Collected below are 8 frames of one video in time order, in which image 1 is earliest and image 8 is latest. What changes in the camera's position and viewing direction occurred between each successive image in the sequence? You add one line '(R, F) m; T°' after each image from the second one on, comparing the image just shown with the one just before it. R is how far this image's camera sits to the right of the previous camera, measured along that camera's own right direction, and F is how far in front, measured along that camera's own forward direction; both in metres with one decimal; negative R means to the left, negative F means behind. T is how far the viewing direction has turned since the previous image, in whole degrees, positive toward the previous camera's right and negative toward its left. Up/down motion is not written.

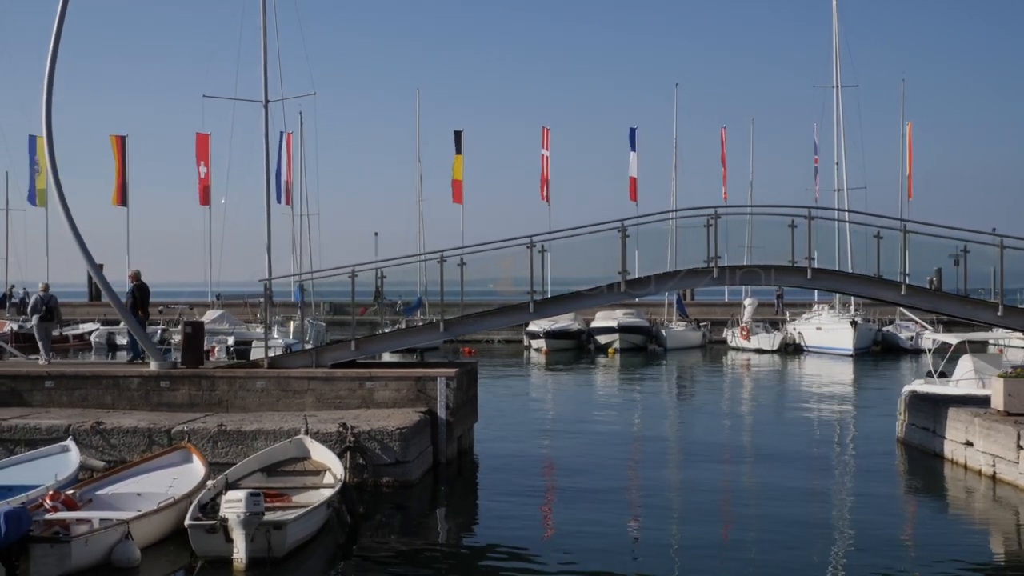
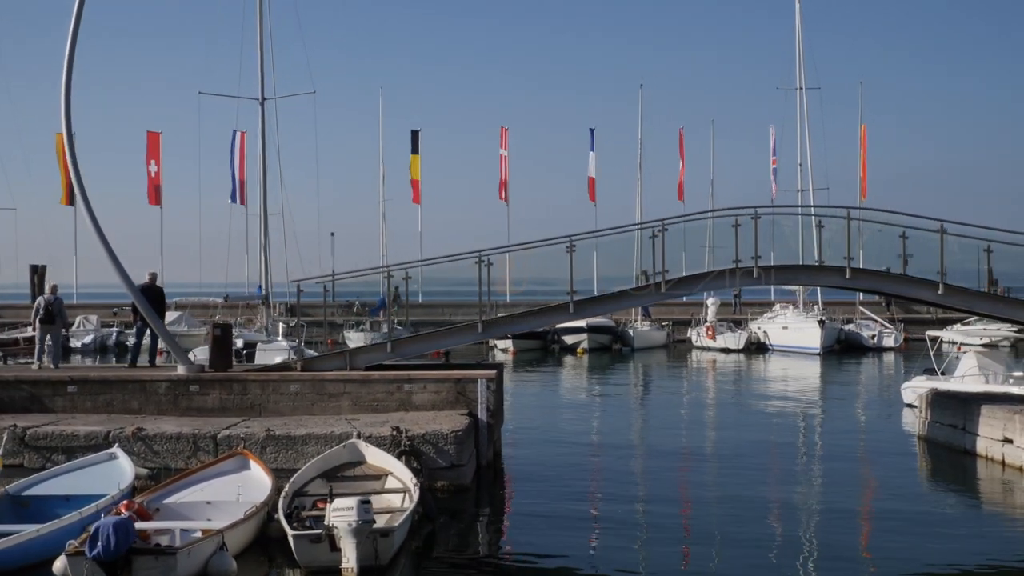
(-1.5, +0.2) m; +3°
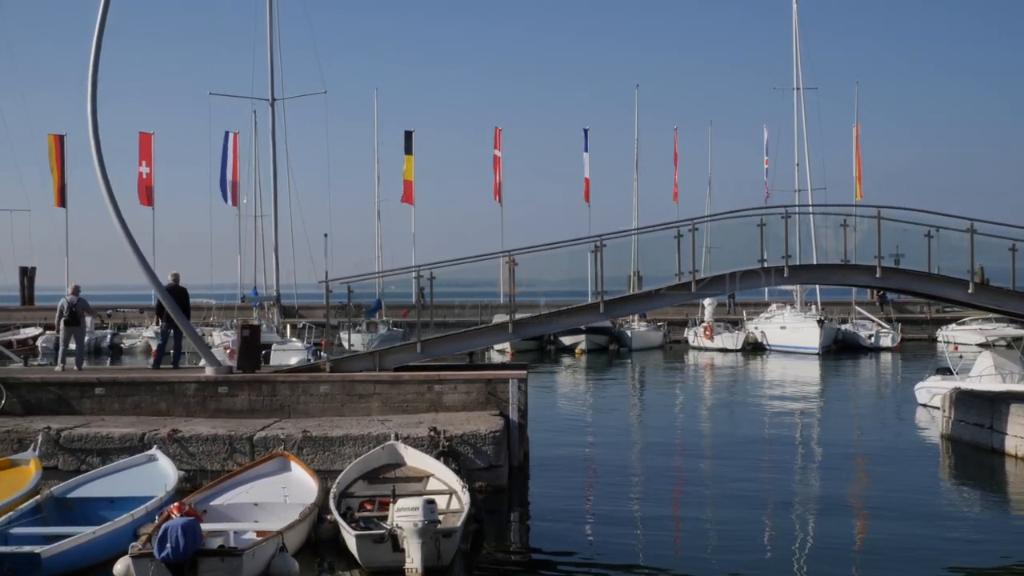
(-0.7, 0.0) m; +1°
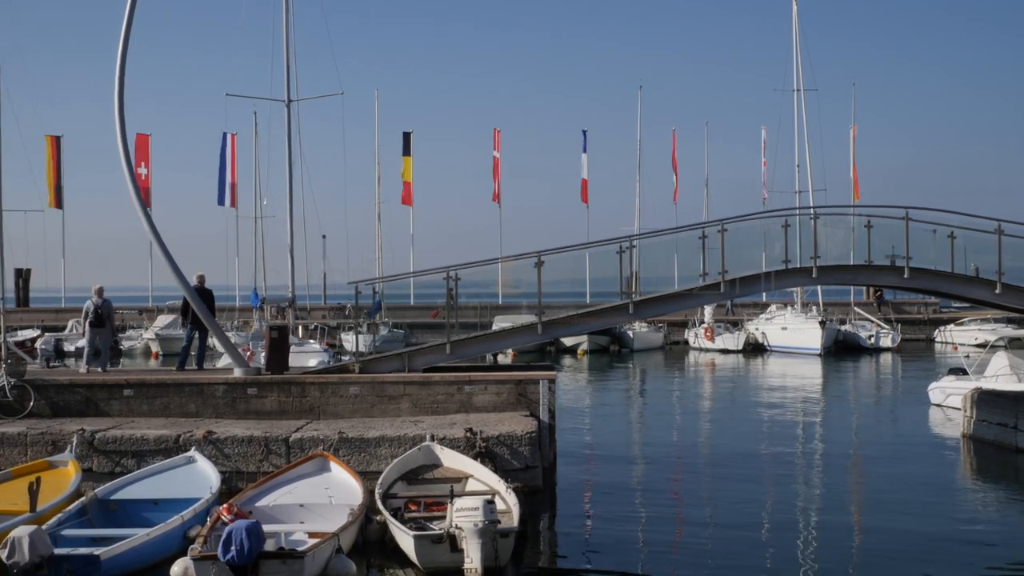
(-0.6, 0.0) m; +1°
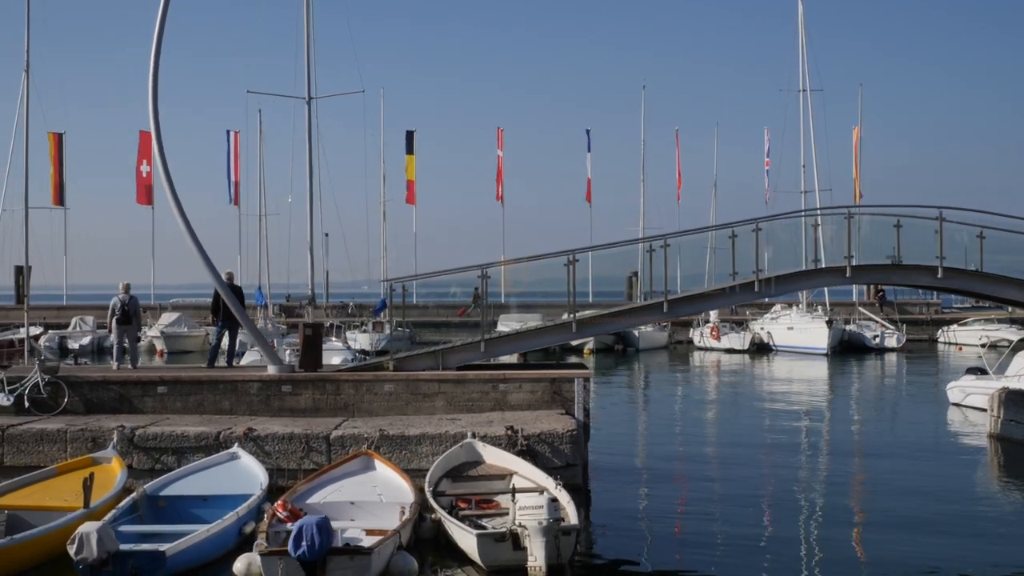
(-0.6, 0.0) m; 0°
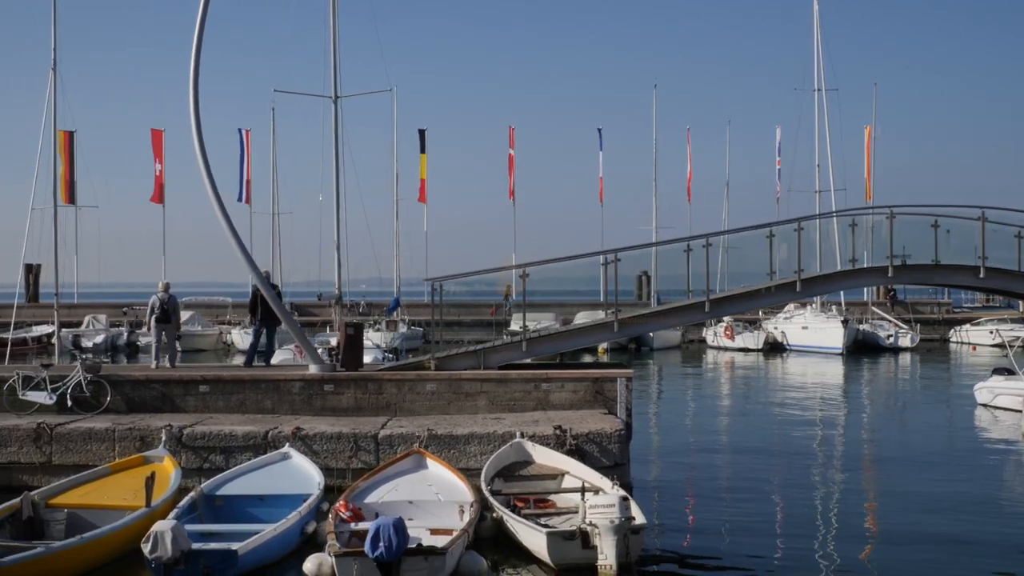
(-0.6, 0.0) m; 0°
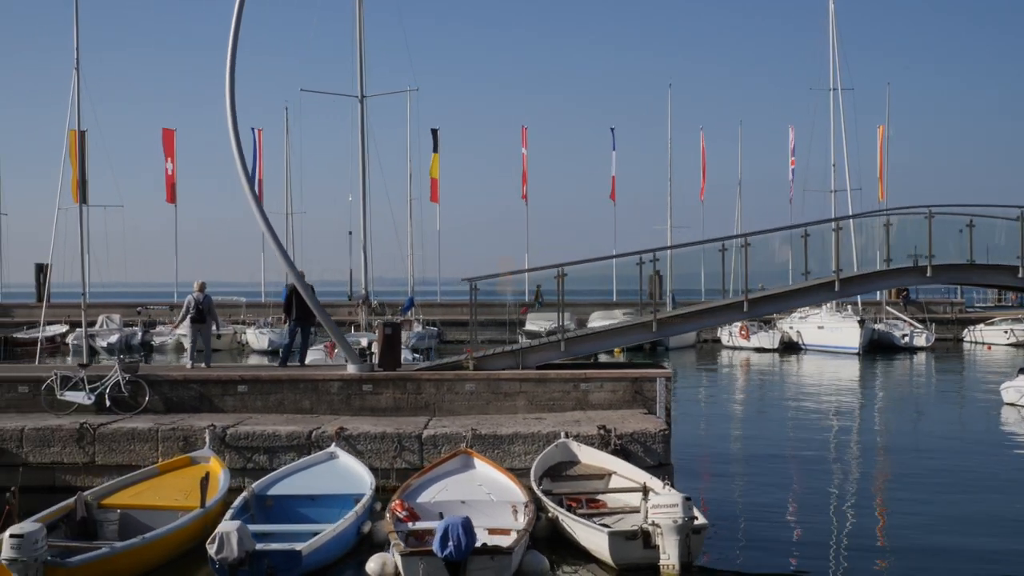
(-0.5, 0.0) m; 0°
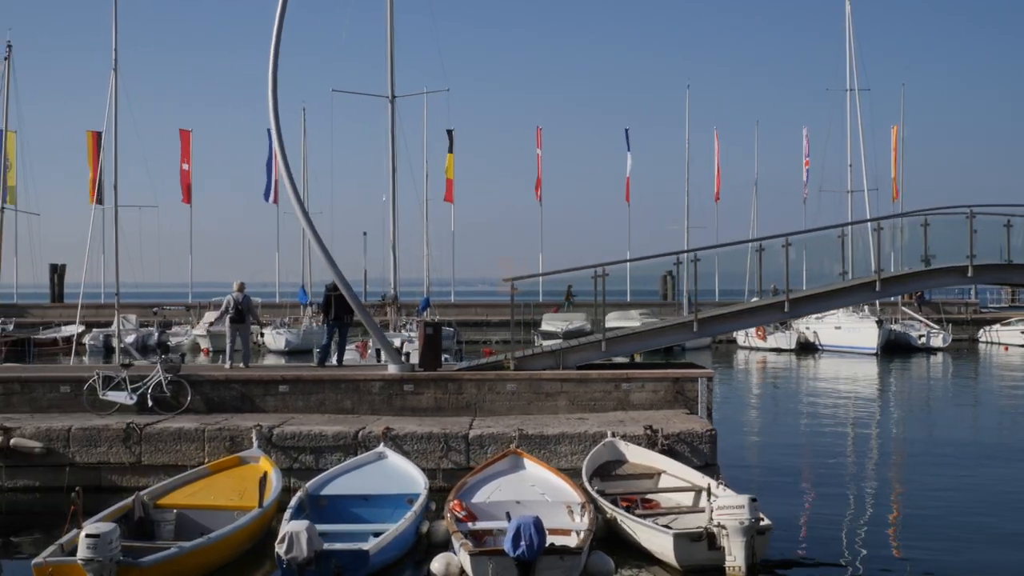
(-0.5, 0.0) m; 0°
